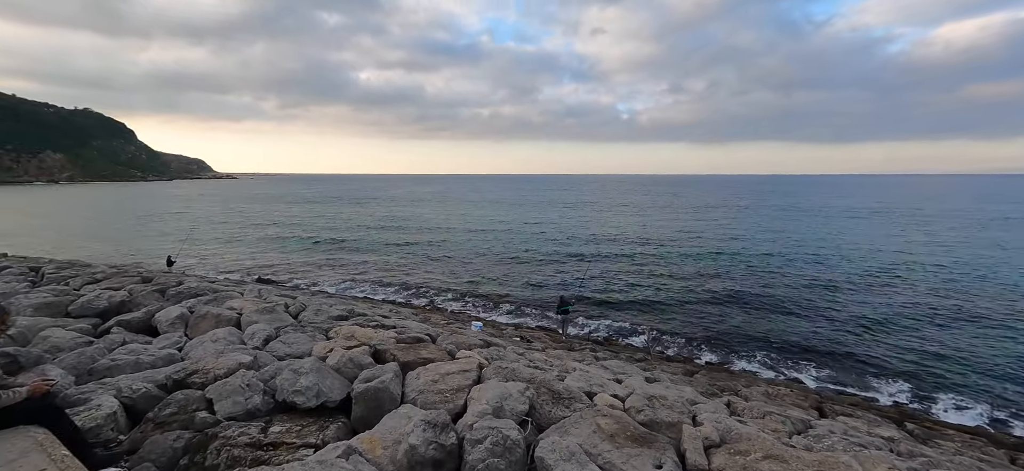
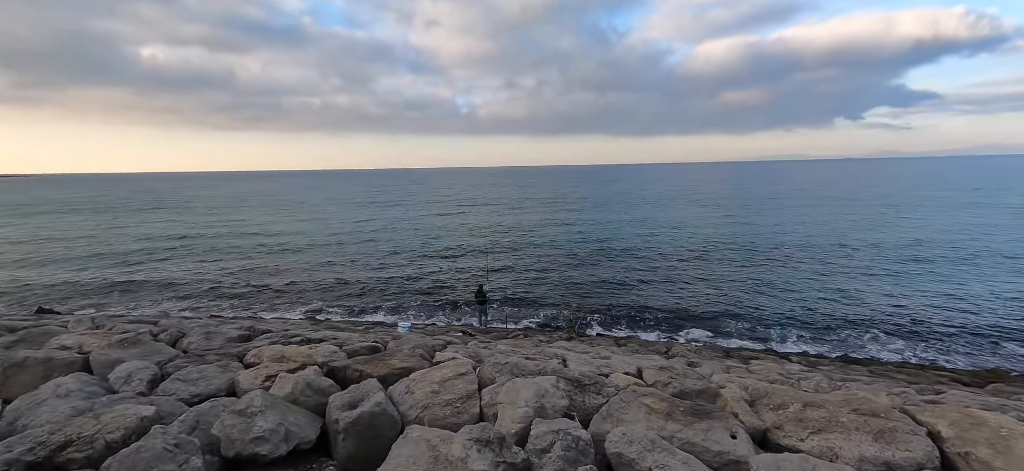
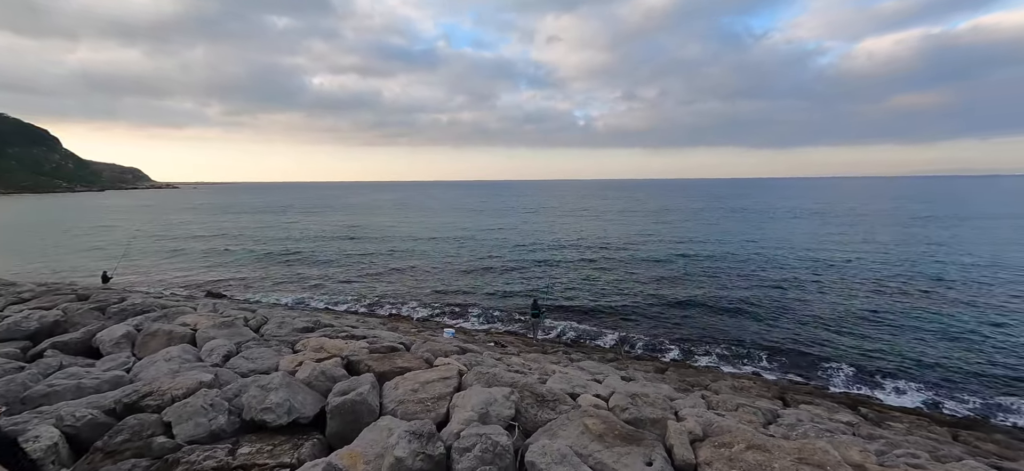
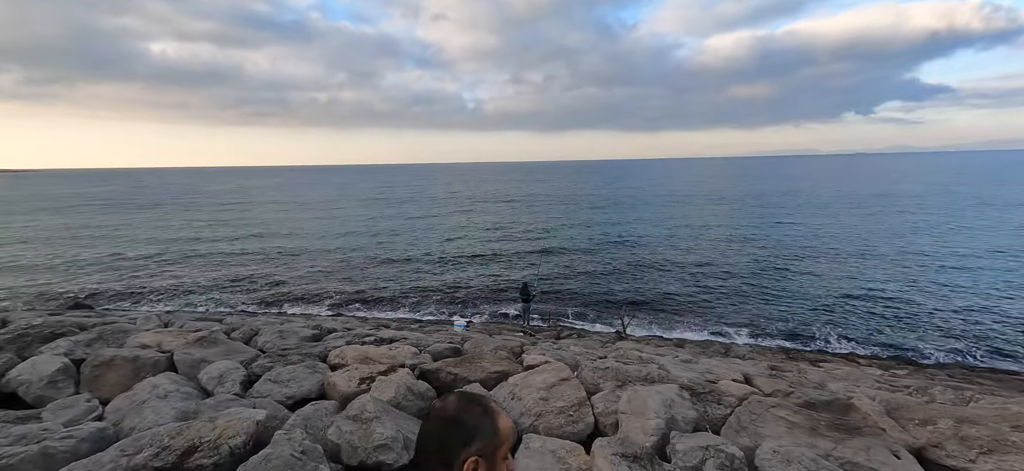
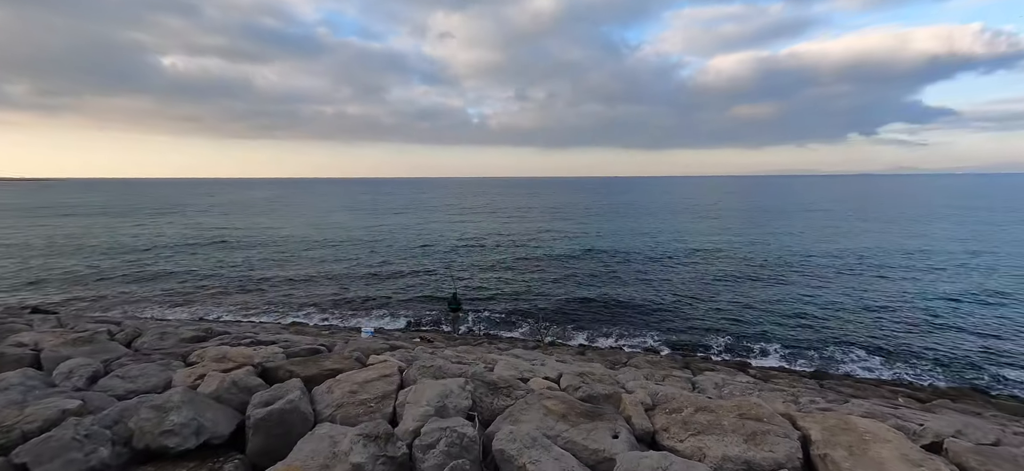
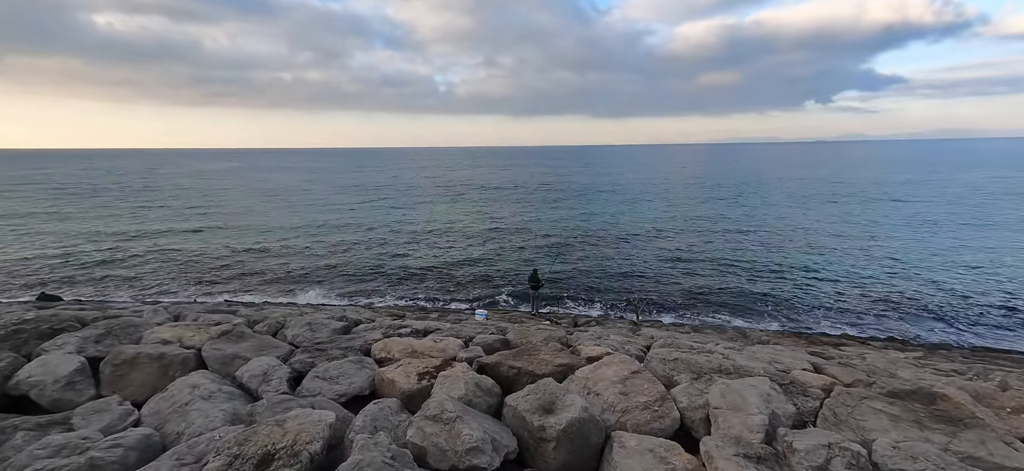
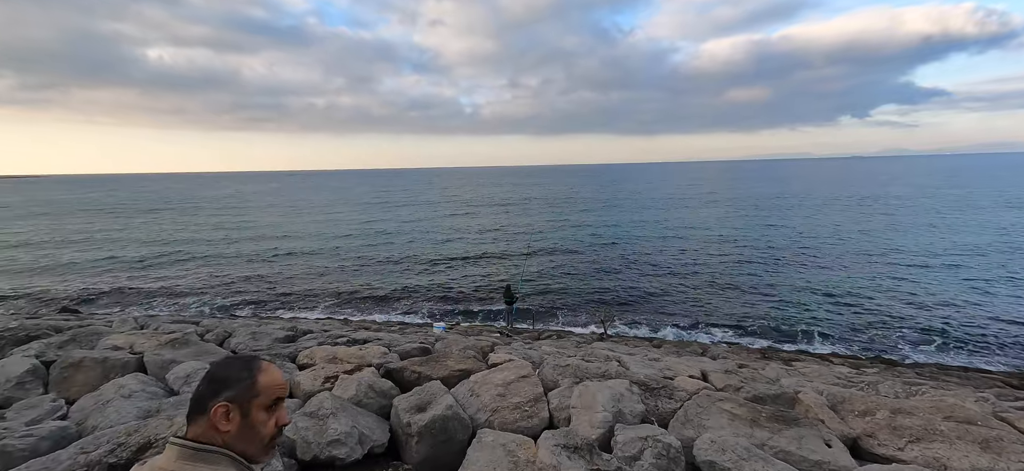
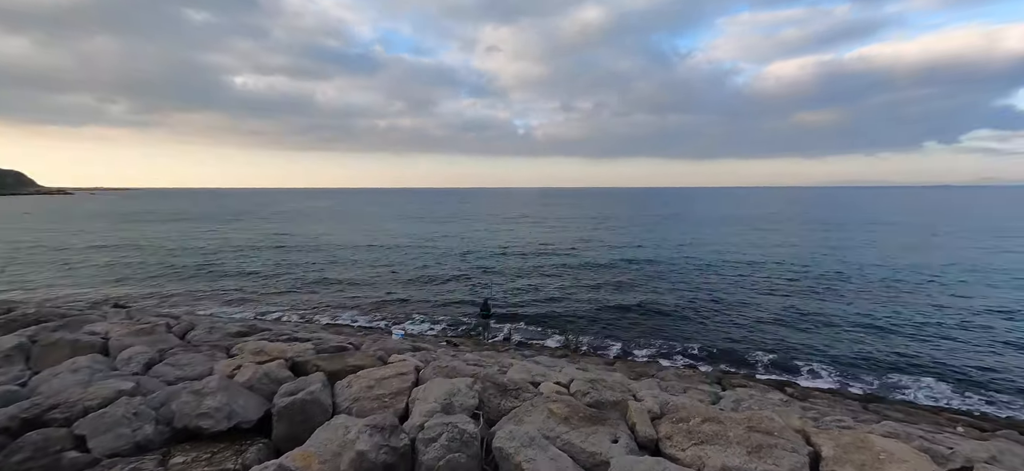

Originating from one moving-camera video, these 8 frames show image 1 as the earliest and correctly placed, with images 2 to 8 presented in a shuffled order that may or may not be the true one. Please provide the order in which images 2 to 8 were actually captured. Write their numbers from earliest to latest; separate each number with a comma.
3, 8, 5, 2, 7, 4, 6
